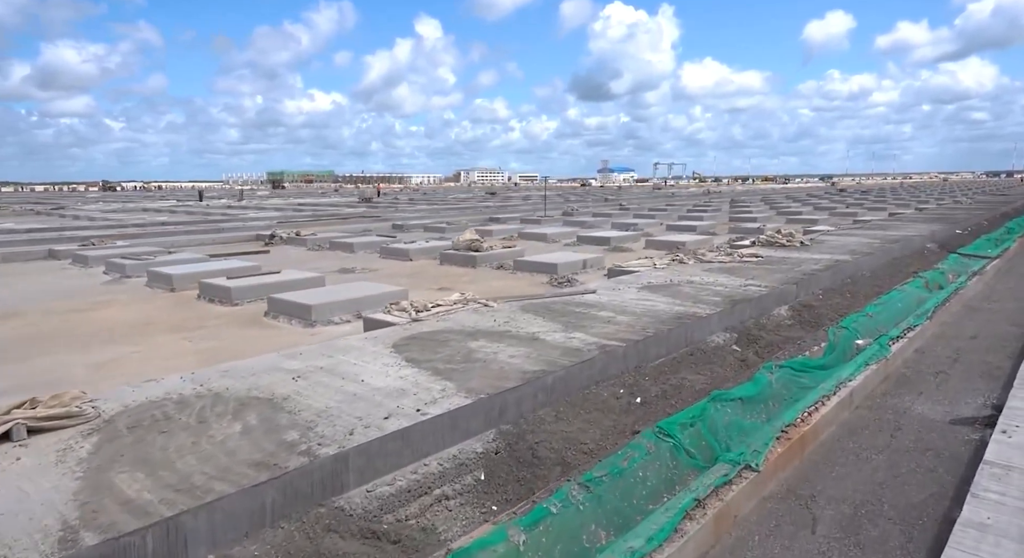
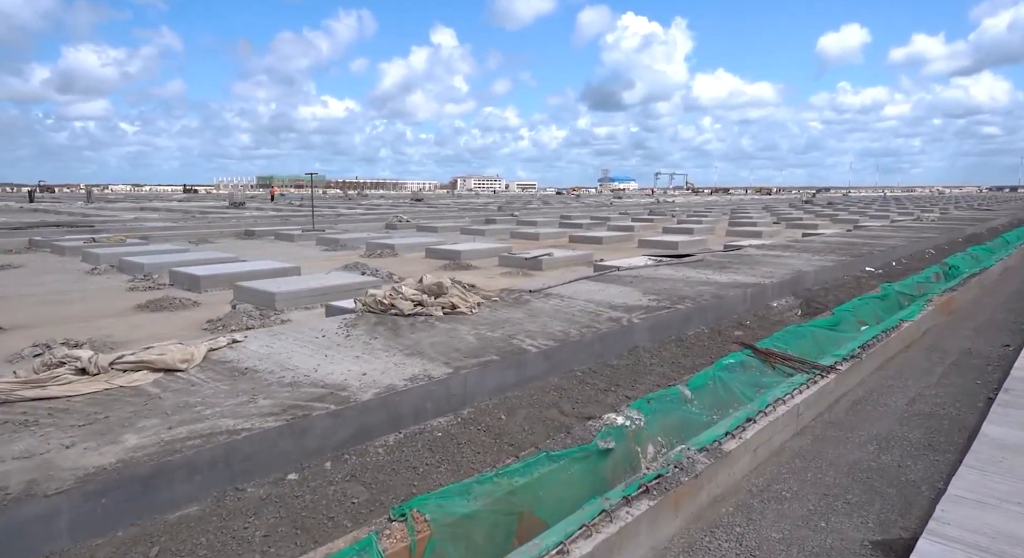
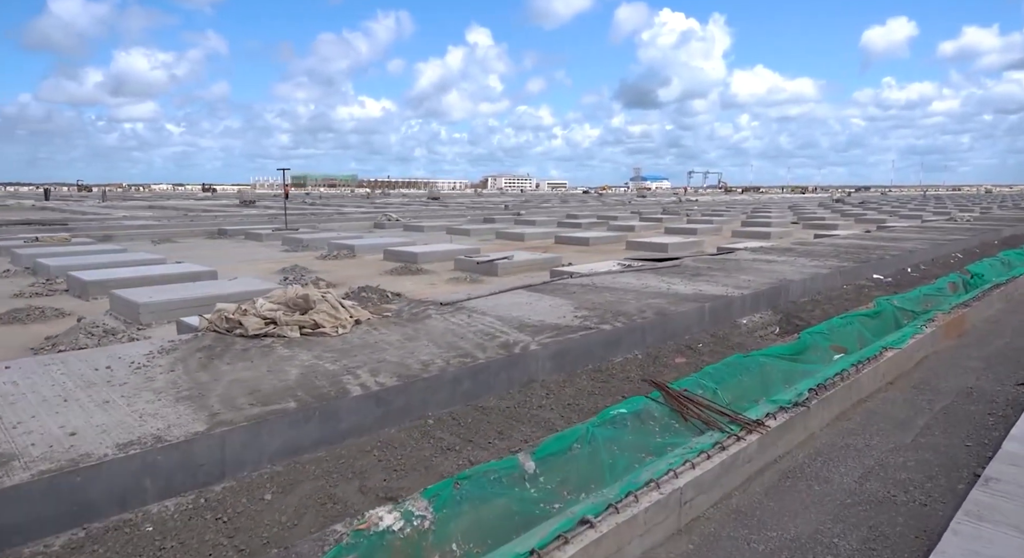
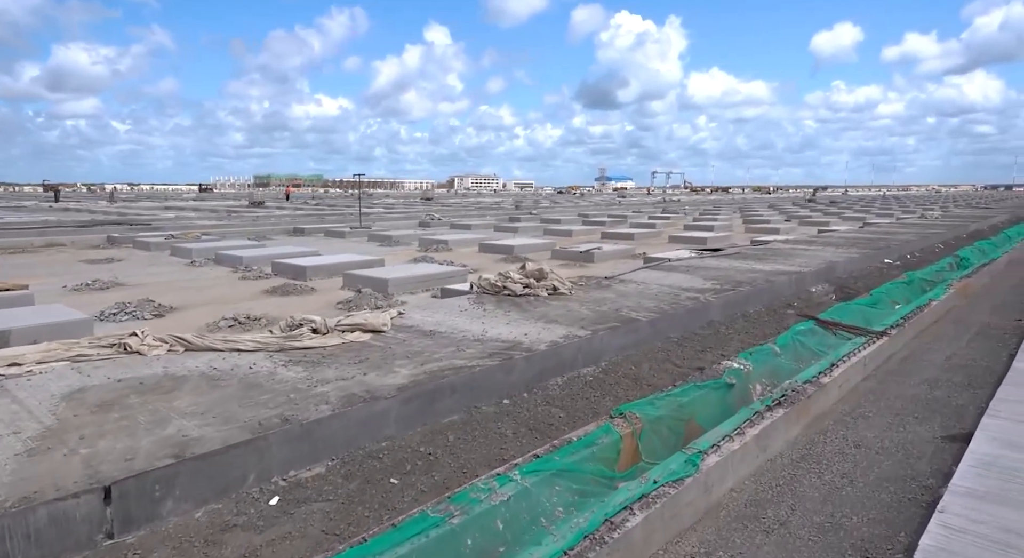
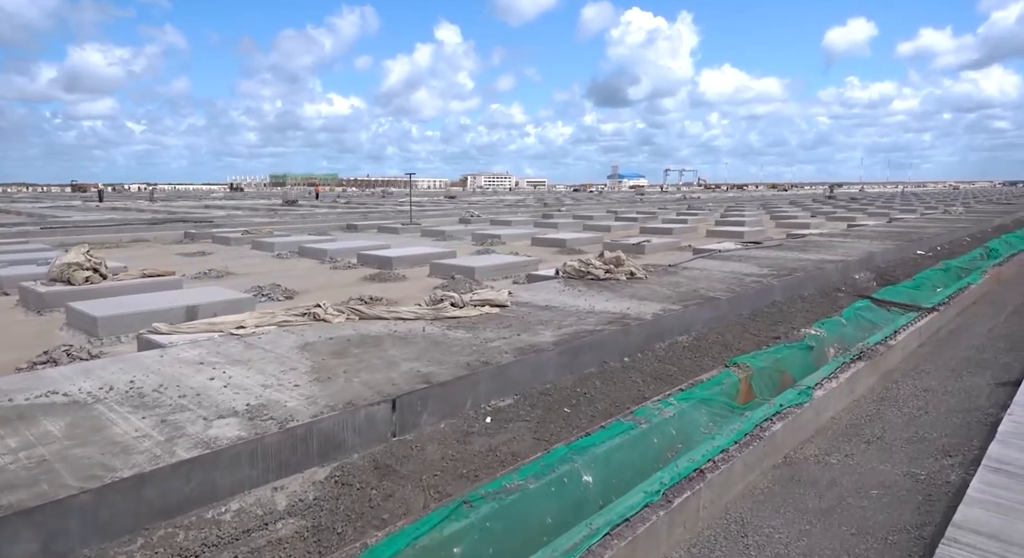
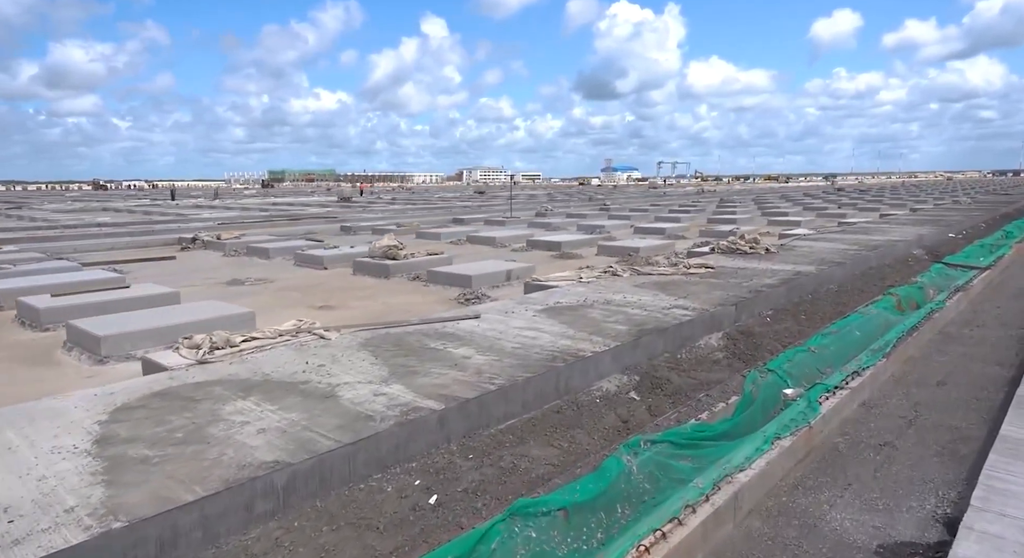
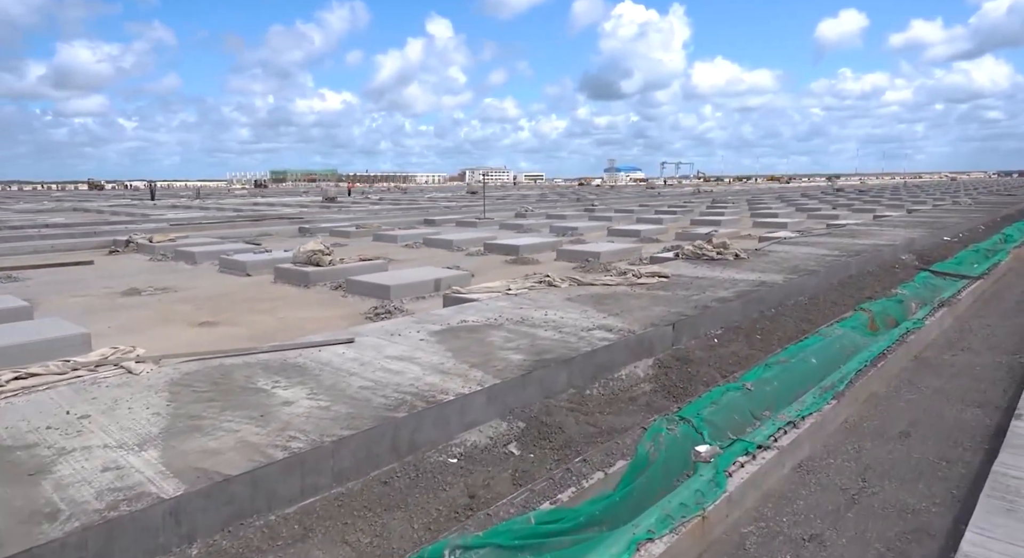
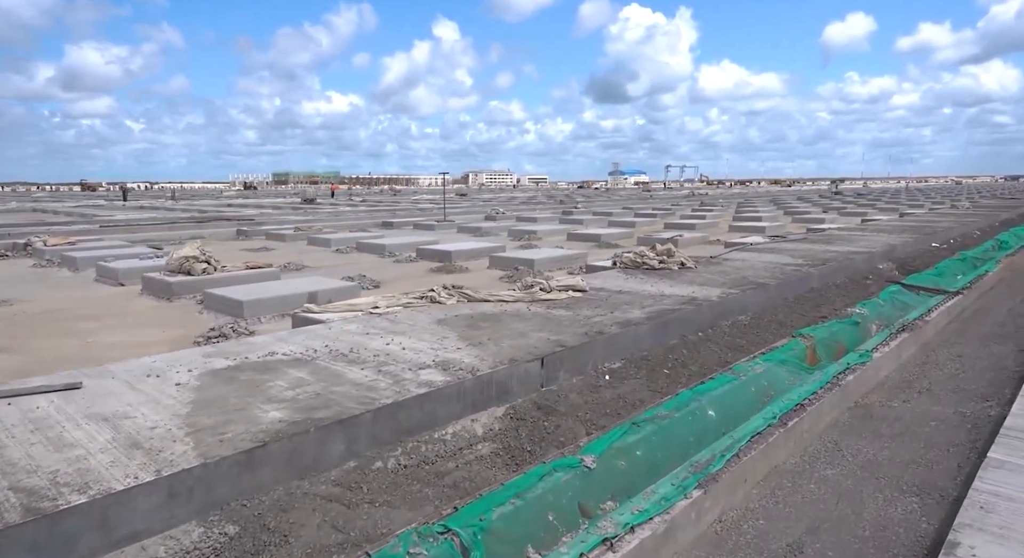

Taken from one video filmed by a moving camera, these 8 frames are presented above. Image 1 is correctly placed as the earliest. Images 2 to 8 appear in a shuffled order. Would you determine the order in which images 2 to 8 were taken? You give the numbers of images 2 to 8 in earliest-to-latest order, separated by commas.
6, 7, 8, 5, 4, 2, 3
